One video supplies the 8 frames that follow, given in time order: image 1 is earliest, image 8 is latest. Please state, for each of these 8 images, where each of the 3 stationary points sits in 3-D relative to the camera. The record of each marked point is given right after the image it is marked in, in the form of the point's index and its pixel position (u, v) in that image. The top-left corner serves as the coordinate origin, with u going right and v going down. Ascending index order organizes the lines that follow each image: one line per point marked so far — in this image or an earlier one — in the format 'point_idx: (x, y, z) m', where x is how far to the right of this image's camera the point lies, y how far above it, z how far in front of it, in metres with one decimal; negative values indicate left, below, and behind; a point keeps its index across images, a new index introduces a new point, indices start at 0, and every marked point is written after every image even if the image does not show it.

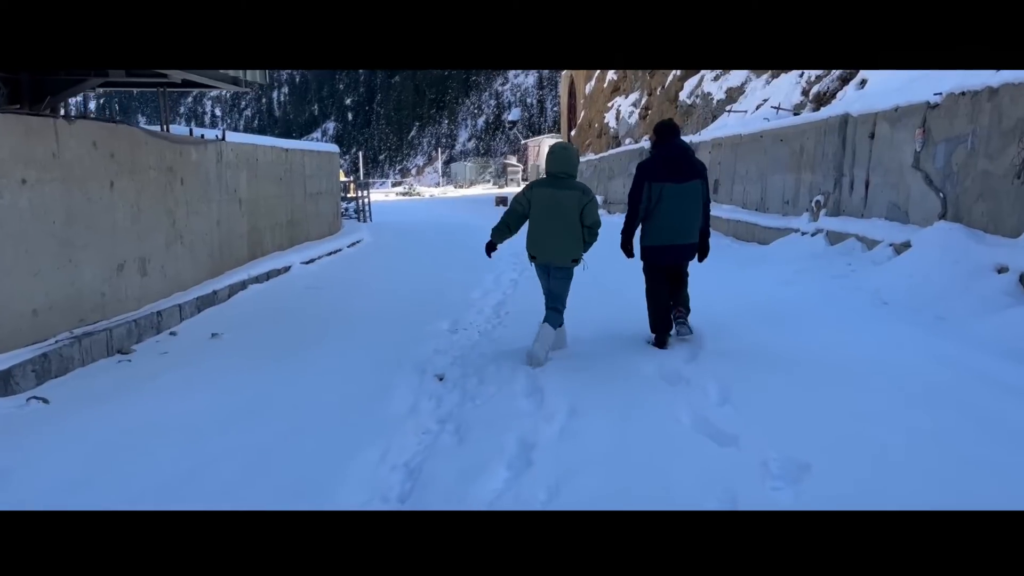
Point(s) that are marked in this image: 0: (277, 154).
0: (-2.7, +1.5, +9.6) m
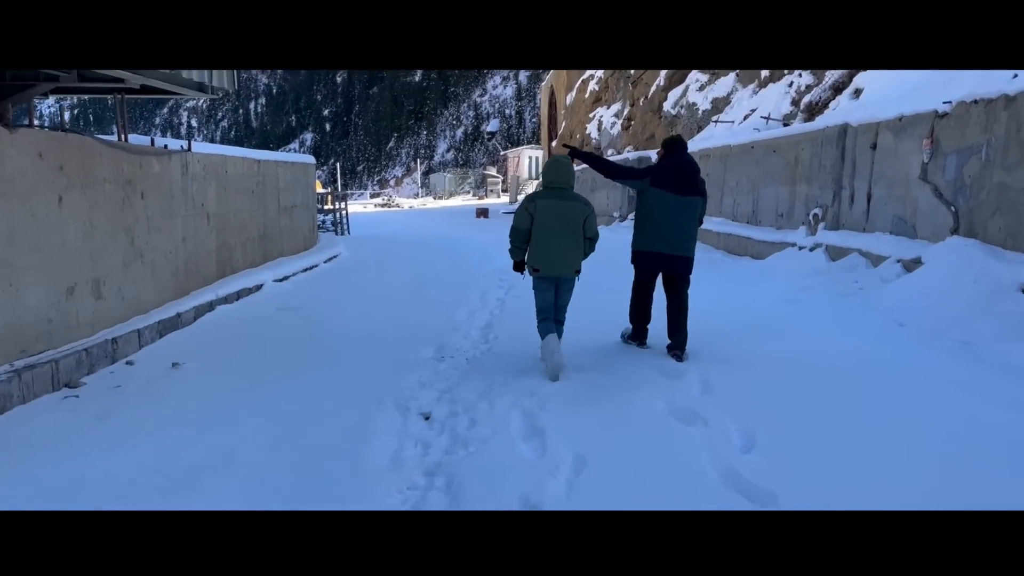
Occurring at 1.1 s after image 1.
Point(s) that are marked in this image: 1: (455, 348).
0: (-2.9, +1.3, +9.0) m
1: (-0.4, -0.4, +5.7) m
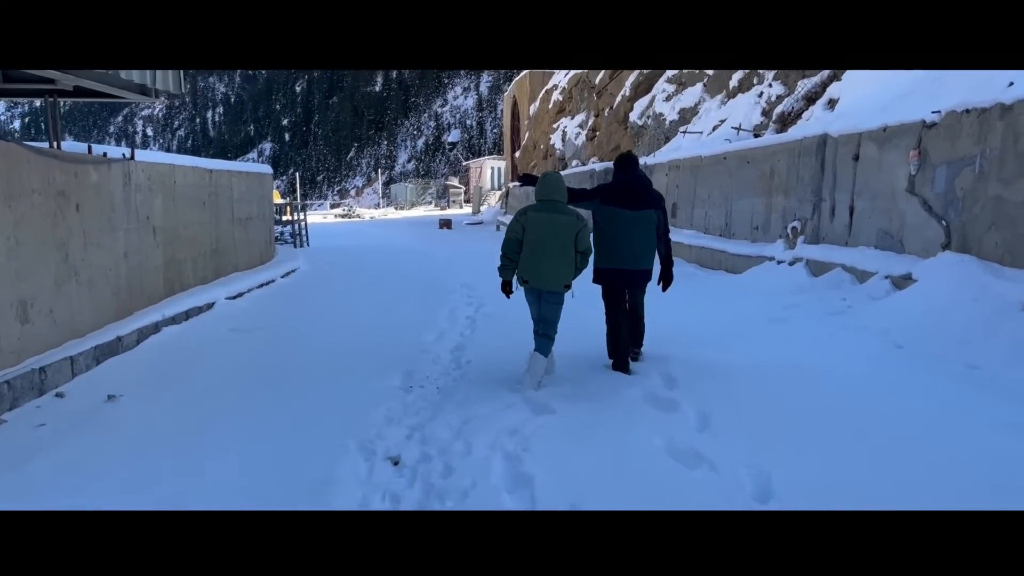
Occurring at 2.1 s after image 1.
0: (-3.2, +1.2, +8.5) m
1: (-0.6, -0.6, +5.3) m
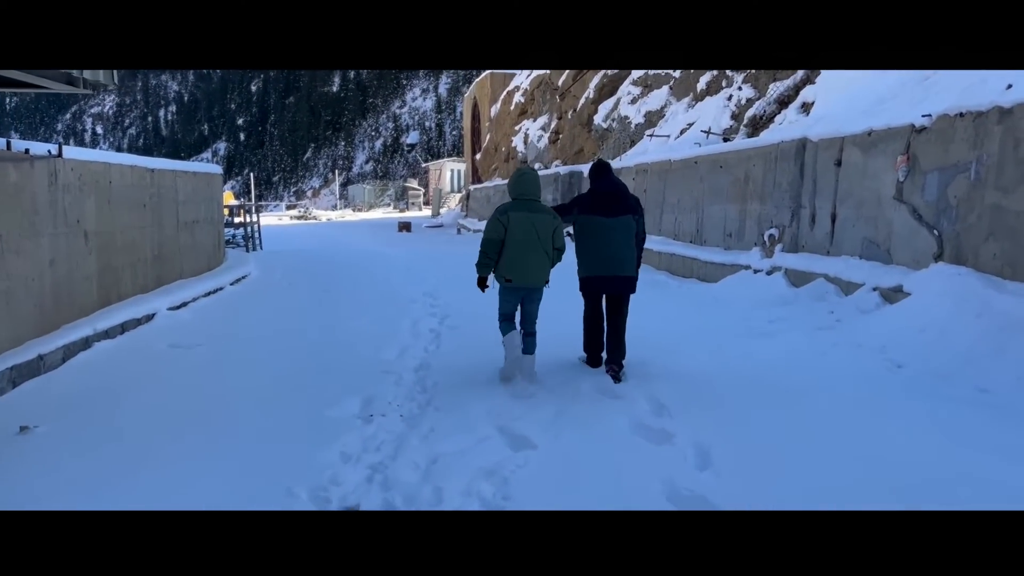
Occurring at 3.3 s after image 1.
0: (-3.5, +1.1, +7.8) m
1: (-0.7, -0.6, +4.7) m
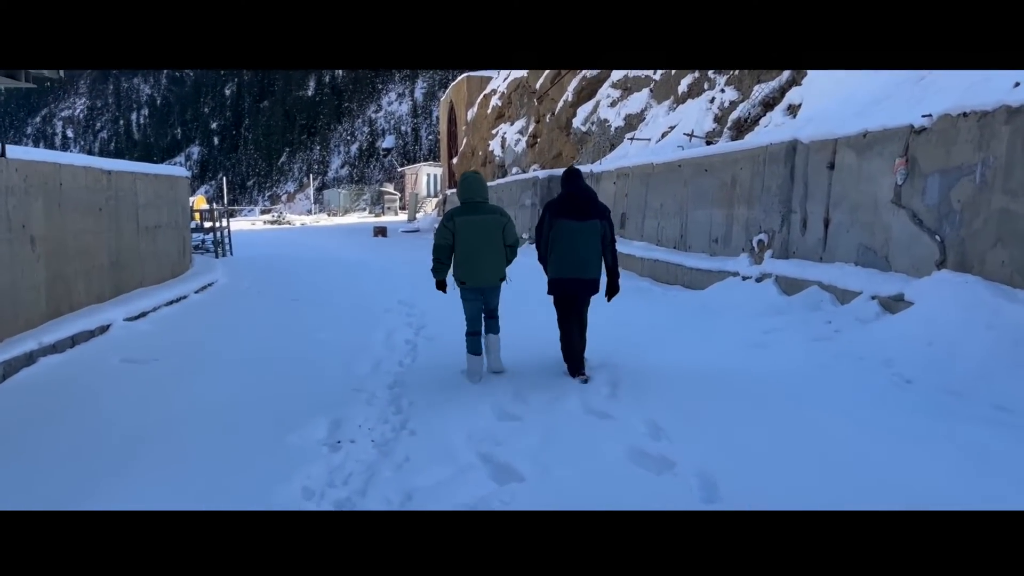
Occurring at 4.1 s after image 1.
0: (-3.7, +1.0, +7.3) m
1: (-0.8, -0.7, +4.3) m
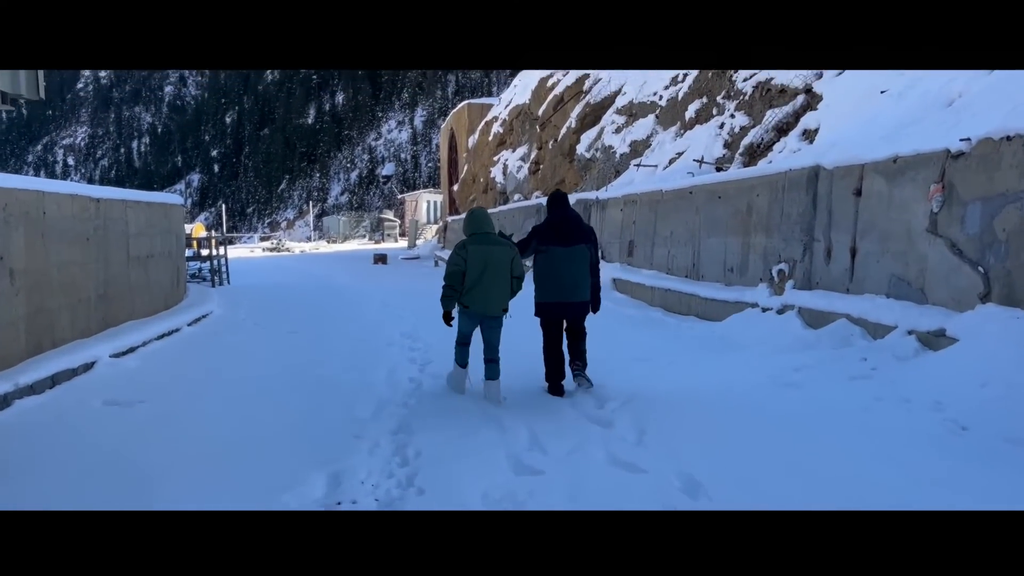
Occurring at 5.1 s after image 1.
0: (-3.6, +0.7, +7.0) m
1: (-0.7, -0.9, +3.9) m
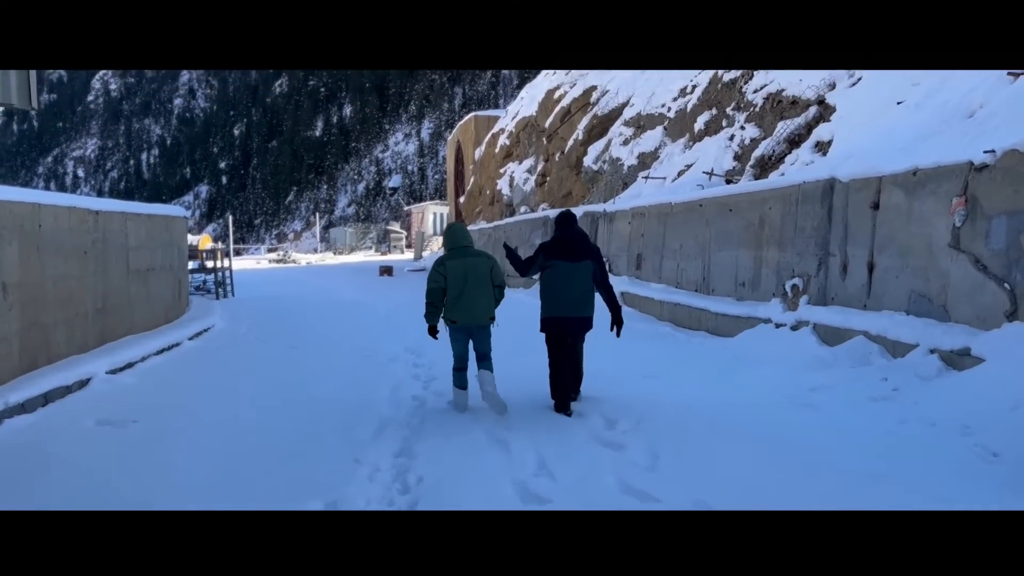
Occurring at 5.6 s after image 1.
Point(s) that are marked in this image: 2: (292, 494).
0: (-3.5, +0.6, +6.8) m
1: (-0.7, -1.0, +3.7) m
2: (-1.0, -1.0, +4.0) m
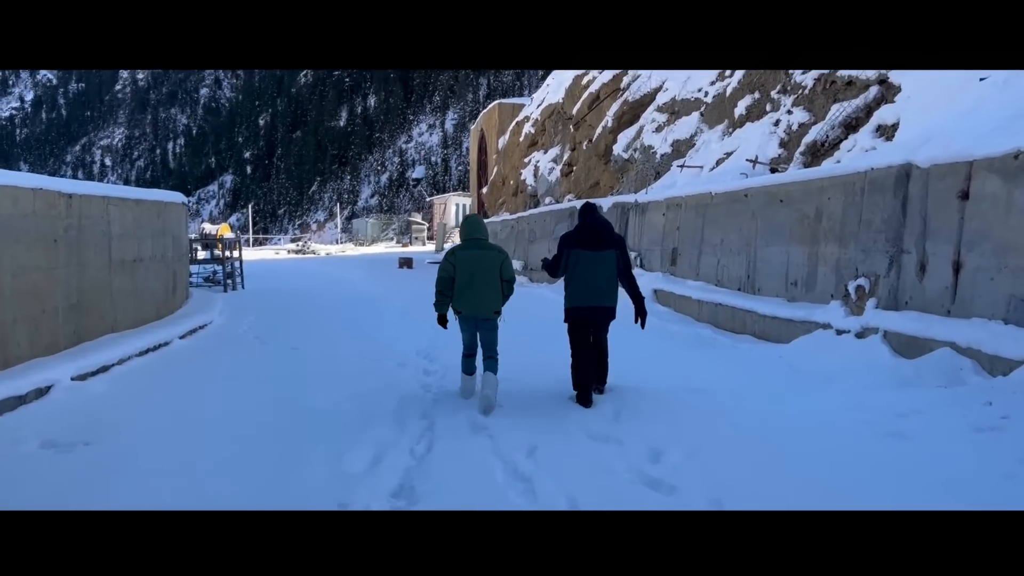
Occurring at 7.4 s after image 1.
0: (-3.4, +0.6, +6.0) m
1: (-0.6, -1.0, +2.8) m
2: (-0.9, -1.0, +3.1) m
